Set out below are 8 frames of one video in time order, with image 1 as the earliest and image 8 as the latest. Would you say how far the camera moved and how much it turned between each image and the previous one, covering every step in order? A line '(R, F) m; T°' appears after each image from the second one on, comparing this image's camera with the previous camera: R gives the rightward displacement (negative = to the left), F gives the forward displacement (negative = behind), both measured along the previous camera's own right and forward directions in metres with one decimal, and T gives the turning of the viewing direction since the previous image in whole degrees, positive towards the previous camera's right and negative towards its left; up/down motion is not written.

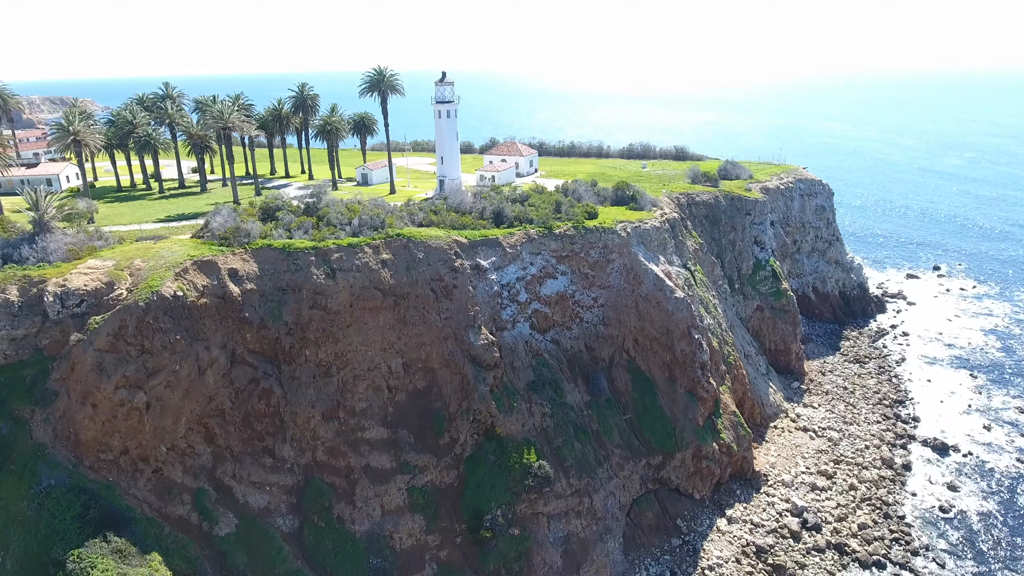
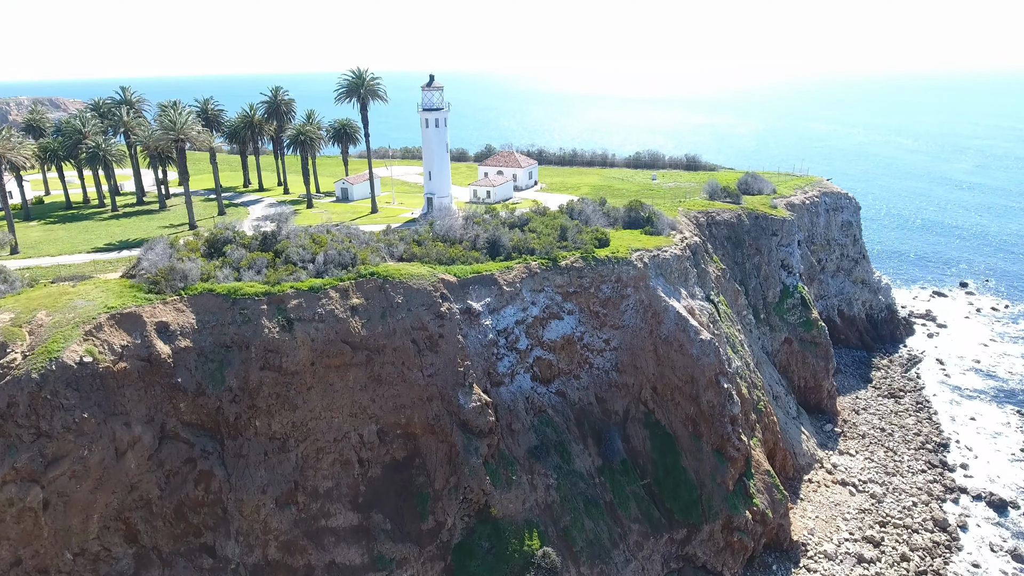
(-0.1, +6.3) m; 0°
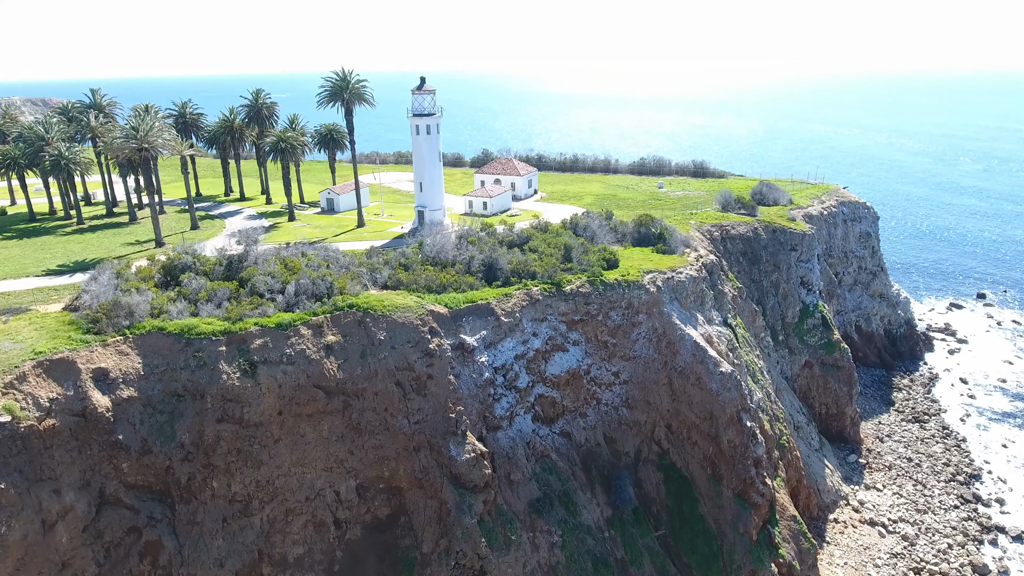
(-0.1, +3.8) m; 0°
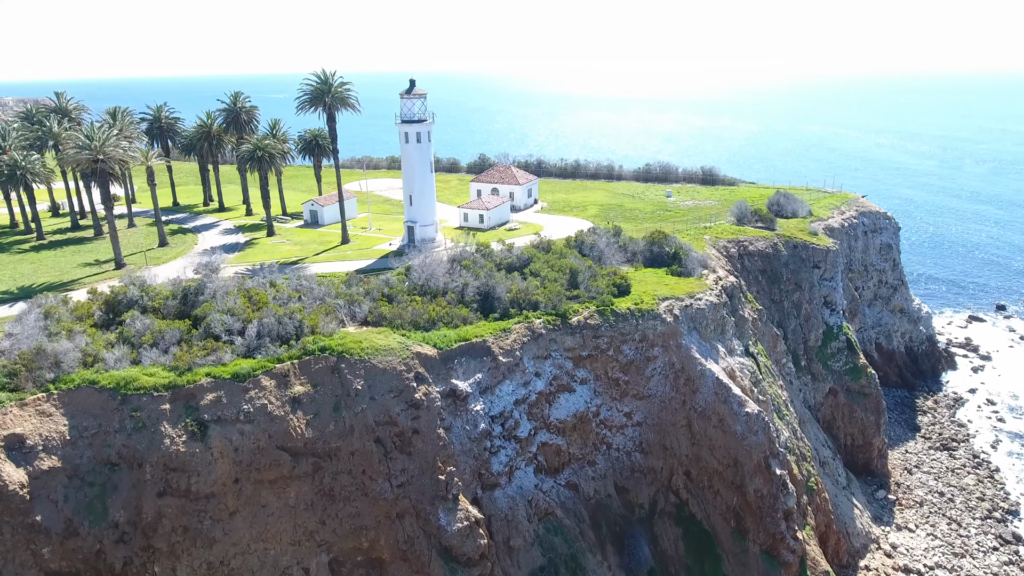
(-0.1, +3.8) m; 0°
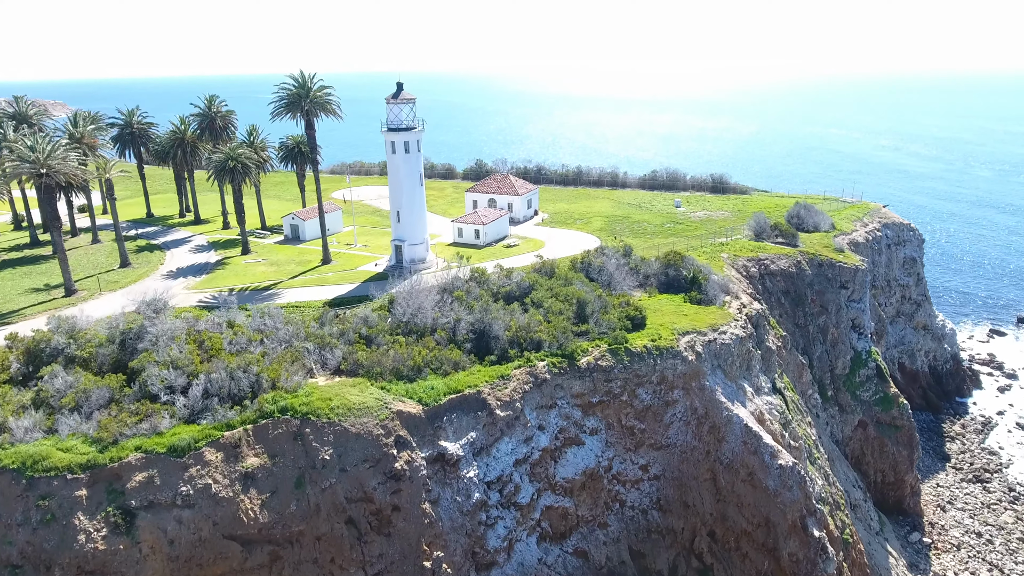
(-0.1, +3.8) m; 0°
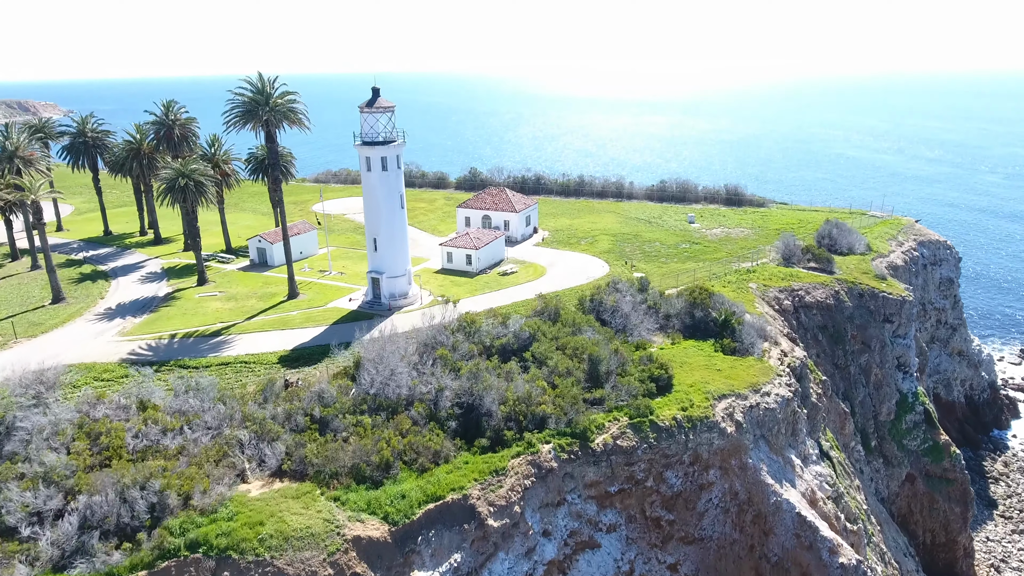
(0.0, +5.0) m; 0°
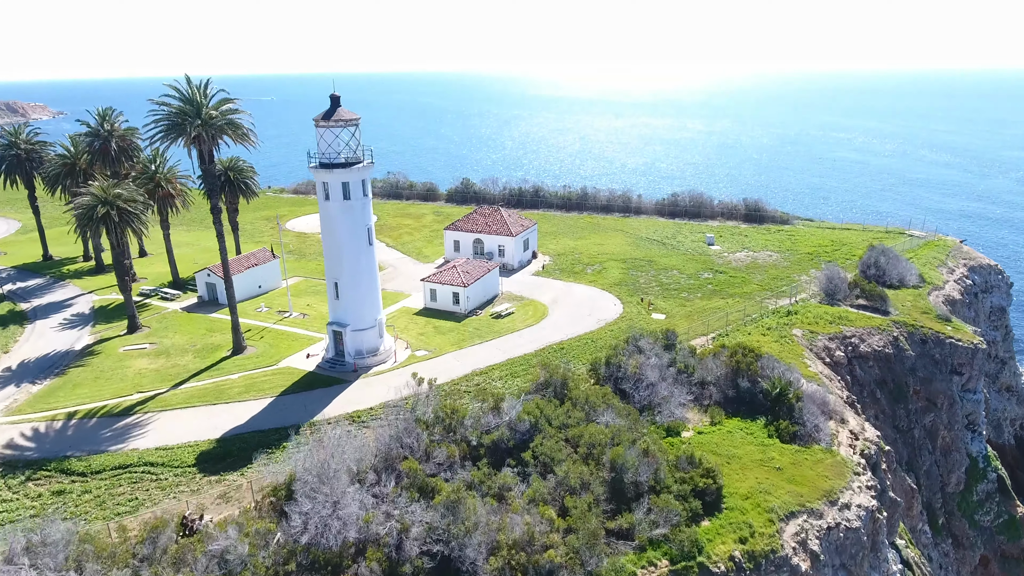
(0.0, +5.7) m; 0°
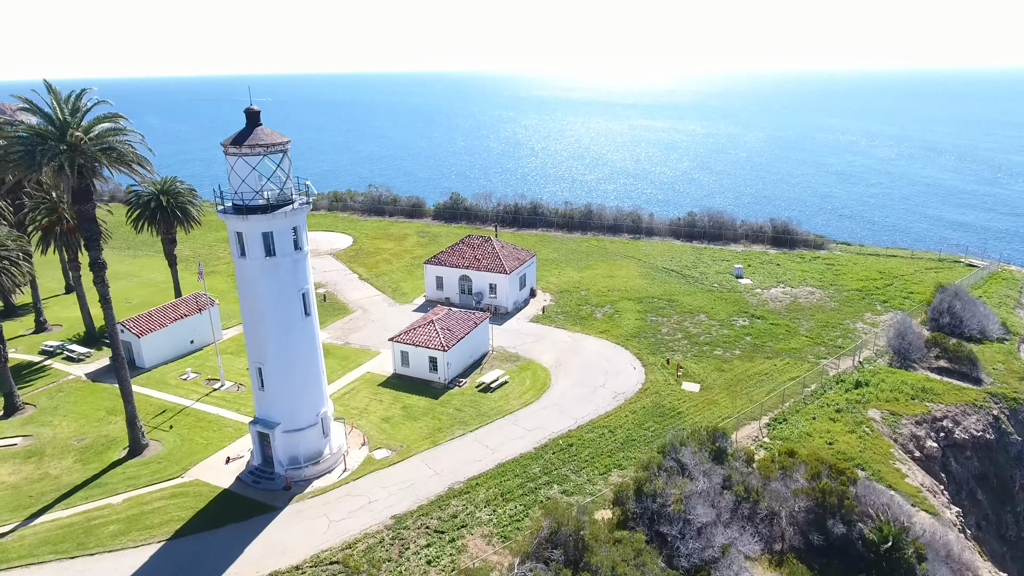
(+0.1, +6.4) m; 0°
